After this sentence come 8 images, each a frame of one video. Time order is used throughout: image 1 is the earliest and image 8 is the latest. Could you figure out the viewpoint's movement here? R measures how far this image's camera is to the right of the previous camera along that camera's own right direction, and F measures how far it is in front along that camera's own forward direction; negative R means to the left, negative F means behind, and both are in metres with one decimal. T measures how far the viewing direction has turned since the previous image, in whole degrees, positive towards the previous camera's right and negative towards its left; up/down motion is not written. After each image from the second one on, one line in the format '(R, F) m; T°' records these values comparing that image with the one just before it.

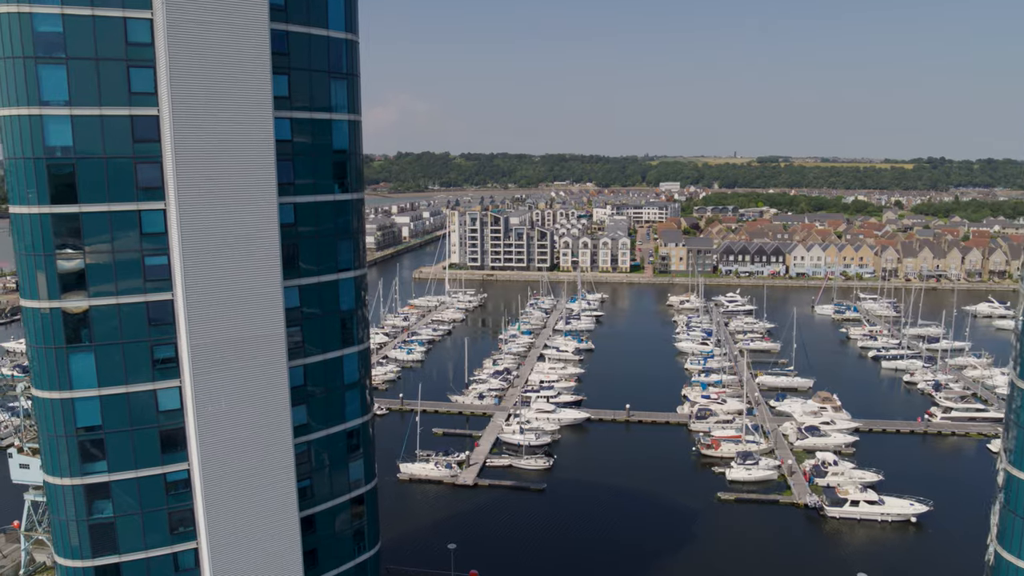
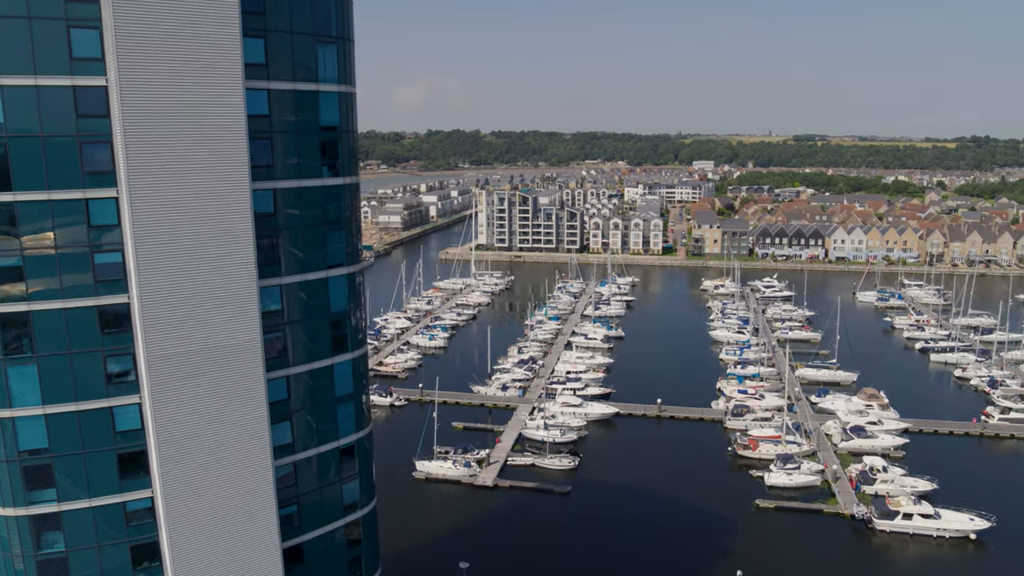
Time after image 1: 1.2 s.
(+0.2, +1.8) m; -2°
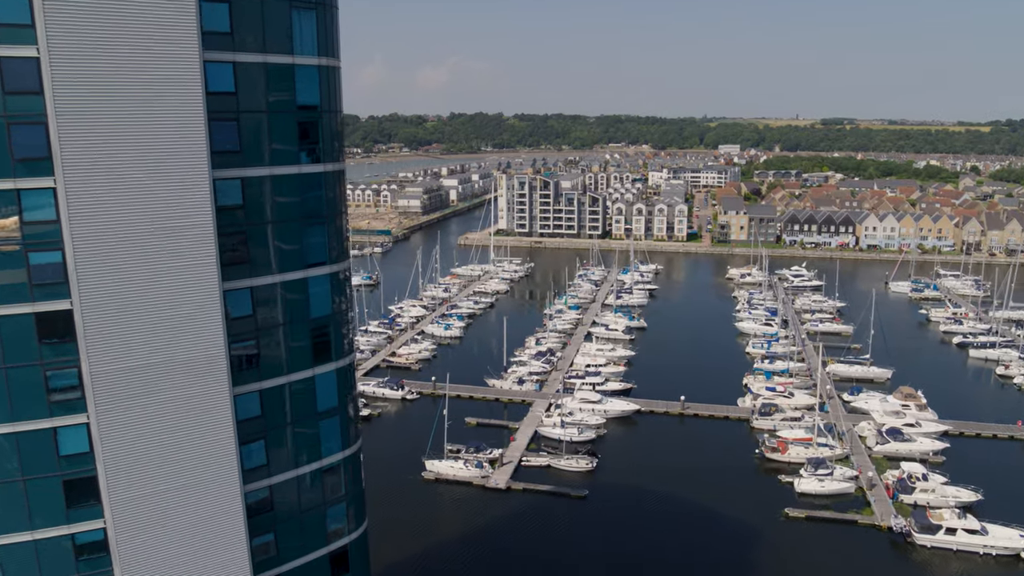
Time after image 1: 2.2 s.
(+0.2, +1.4) m; -2°
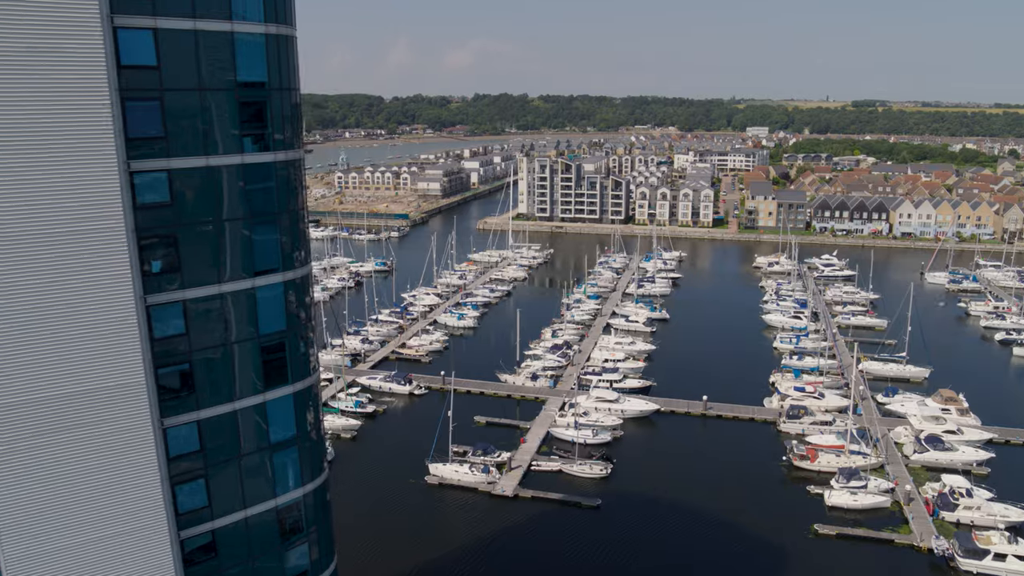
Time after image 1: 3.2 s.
(+0.4, +1.6) m; -2°
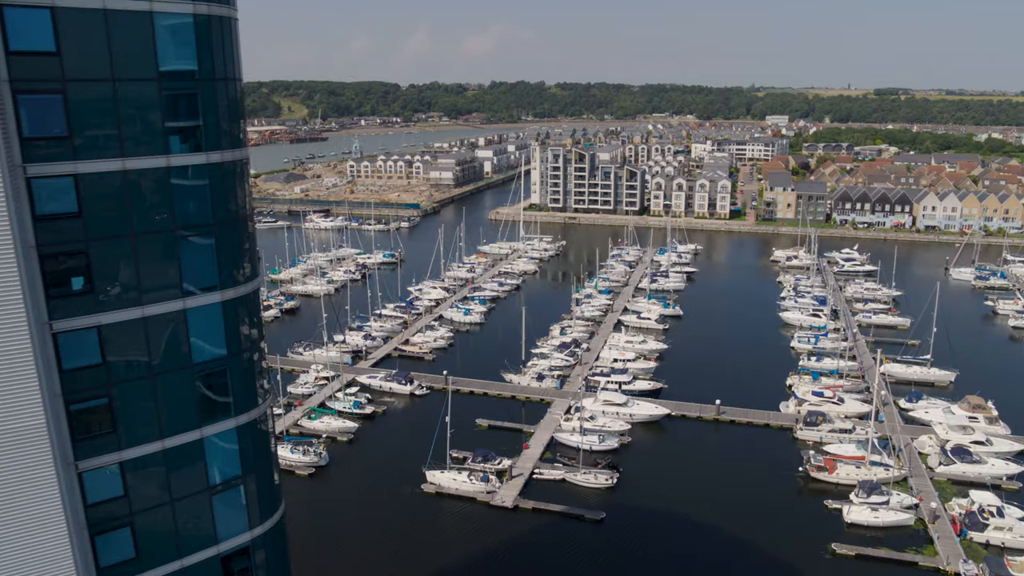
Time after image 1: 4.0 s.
(+0.4, +1.2) m; -1°
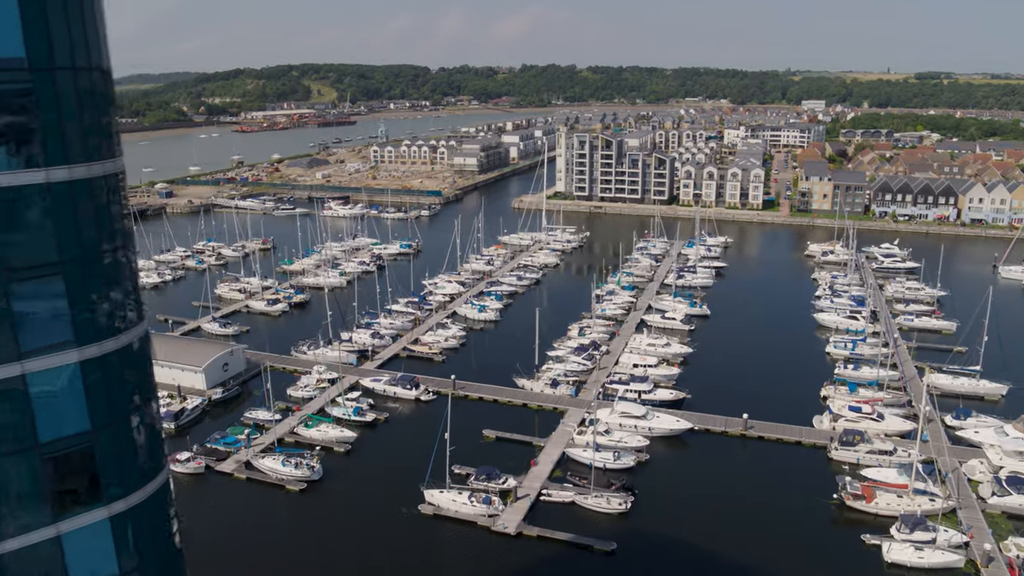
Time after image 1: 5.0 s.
(+0.6, +1.9) m; -2°
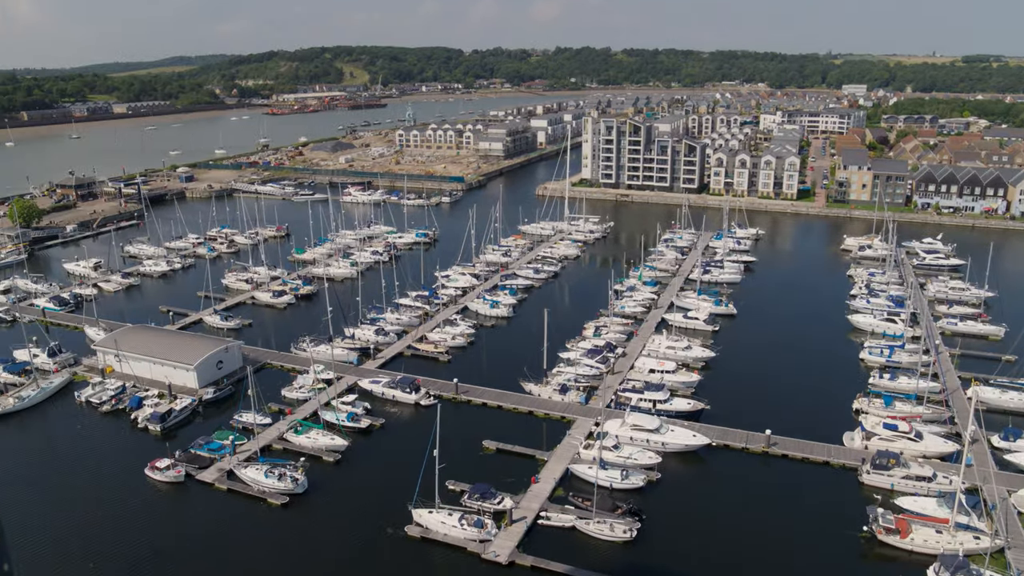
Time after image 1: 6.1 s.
(+0.9, +1.9) m; -2°
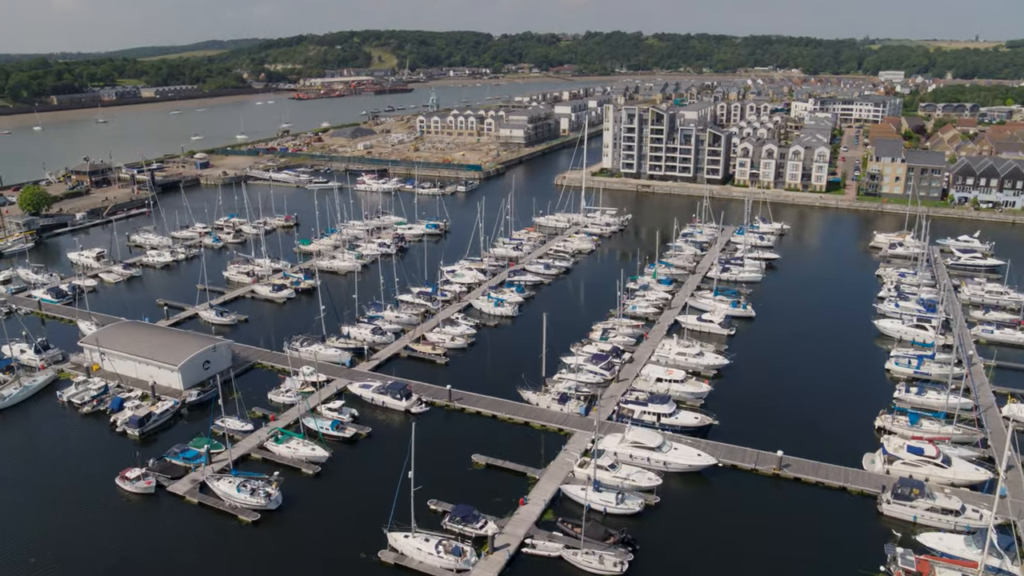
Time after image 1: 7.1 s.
(+1.0, +1.6) m; -2°
